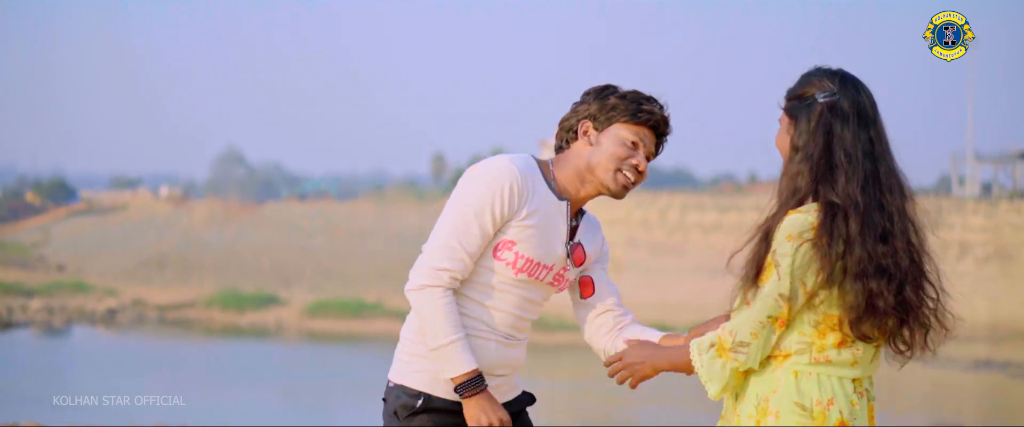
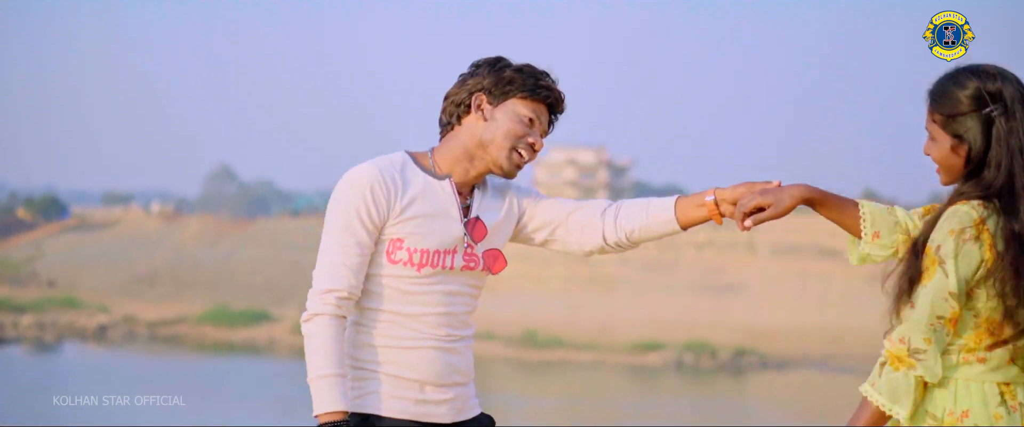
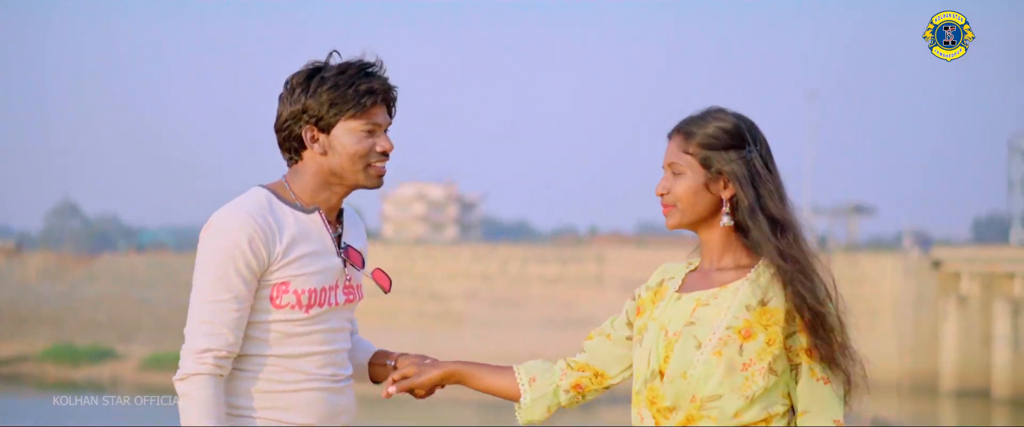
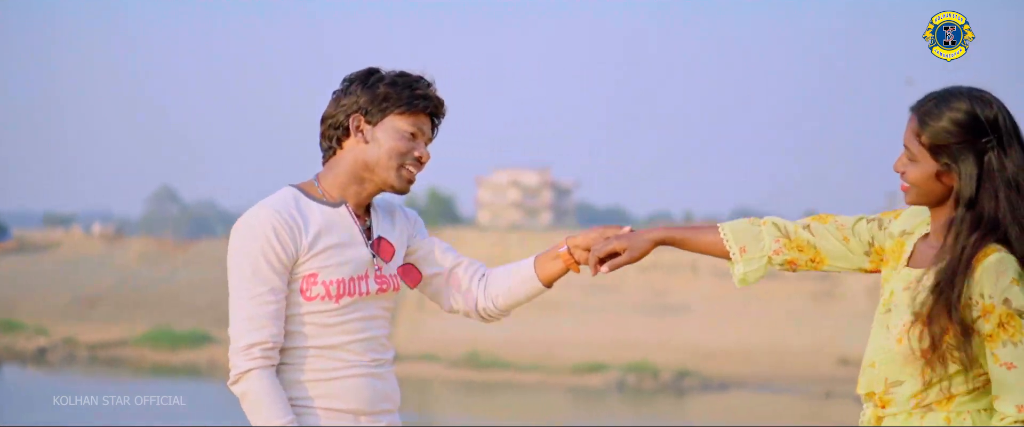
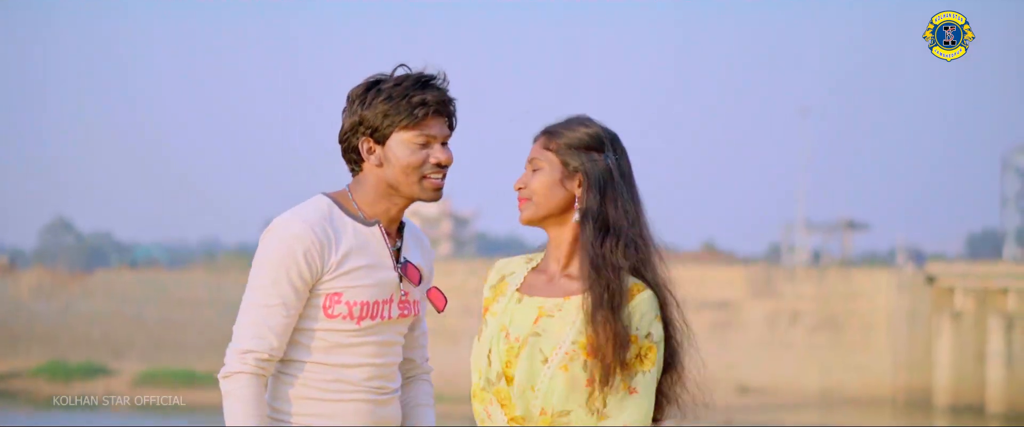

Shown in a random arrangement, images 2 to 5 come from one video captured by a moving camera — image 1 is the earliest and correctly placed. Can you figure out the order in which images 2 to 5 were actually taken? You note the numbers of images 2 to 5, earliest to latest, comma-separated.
2, 4, 3, 5
